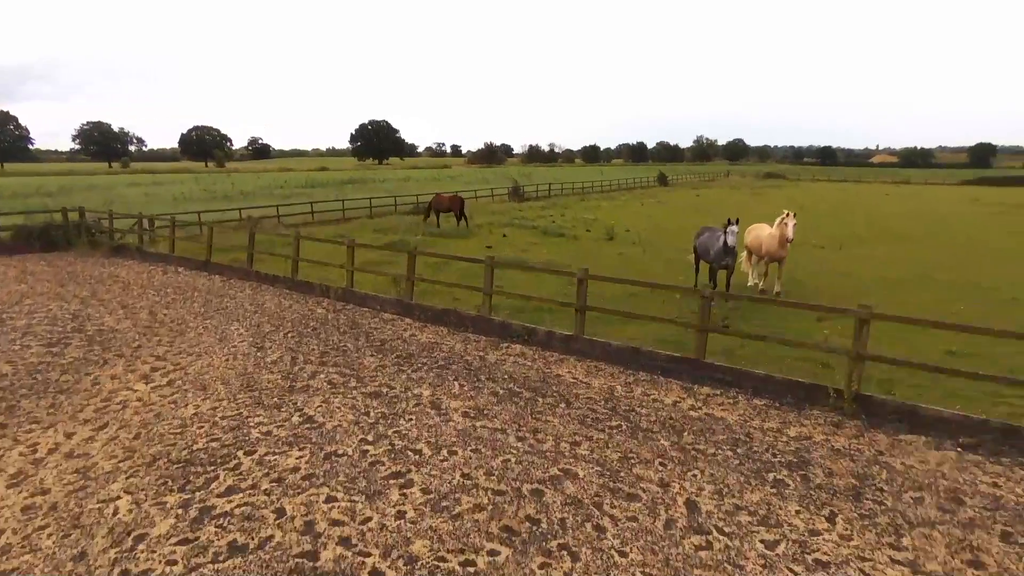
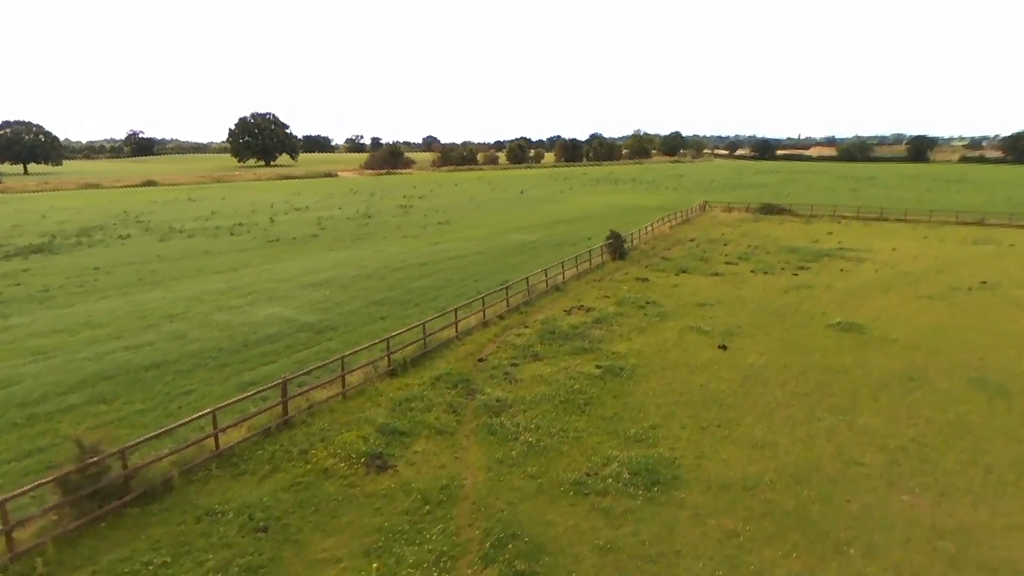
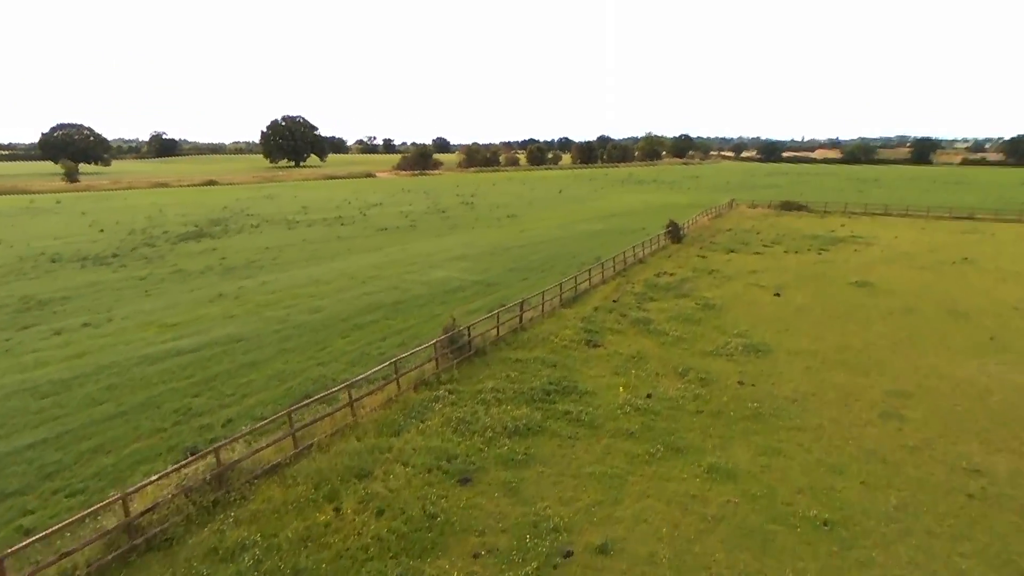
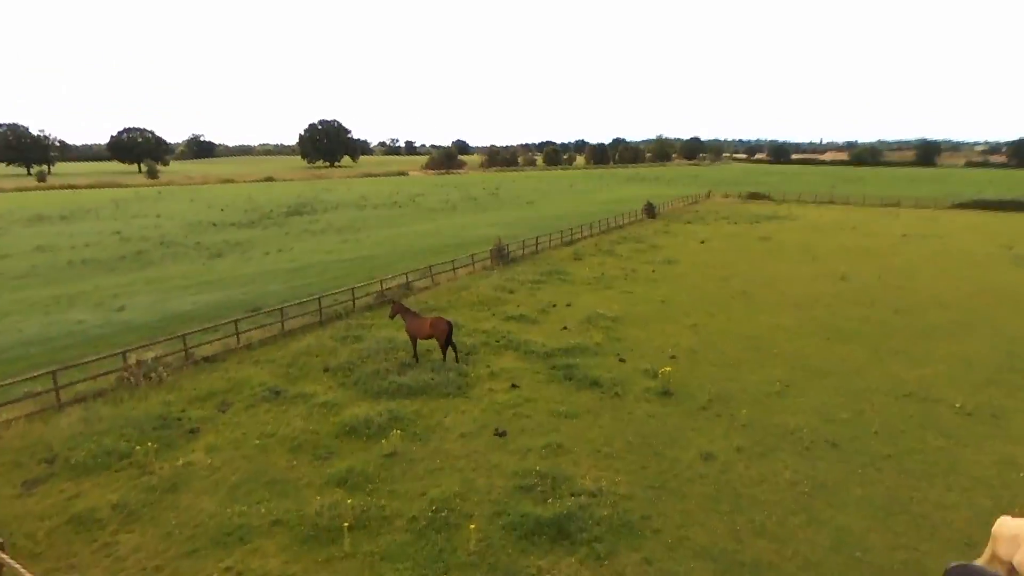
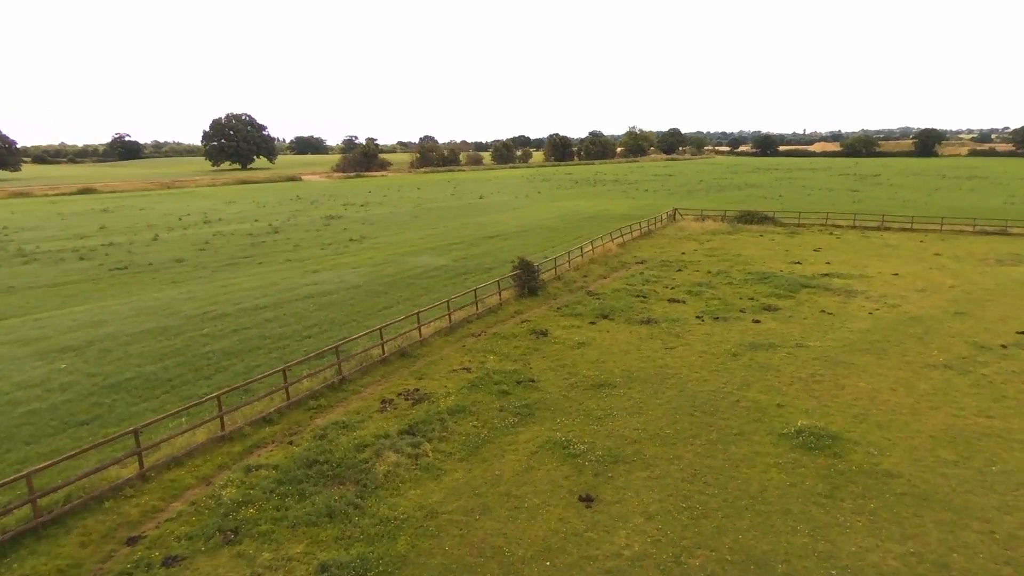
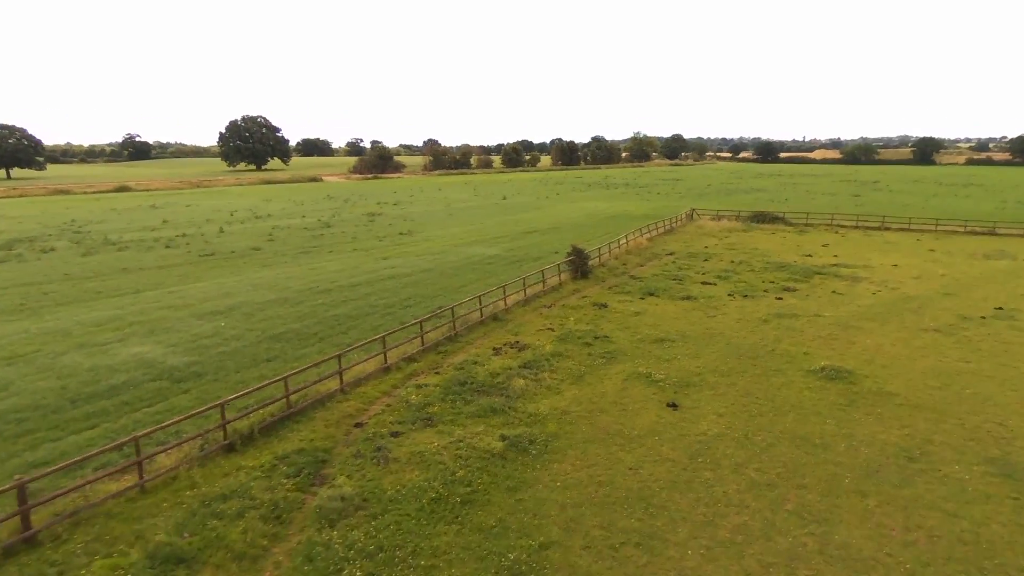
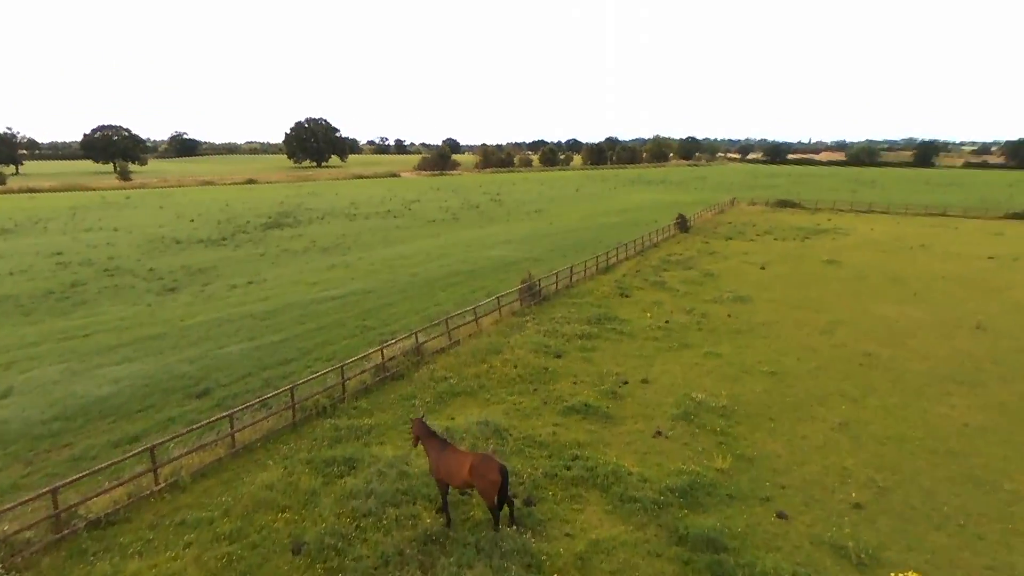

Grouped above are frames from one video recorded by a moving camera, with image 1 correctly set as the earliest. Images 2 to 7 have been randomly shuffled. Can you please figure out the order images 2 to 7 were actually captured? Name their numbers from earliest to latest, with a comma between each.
4, 7, 3, 2, 6, 5
